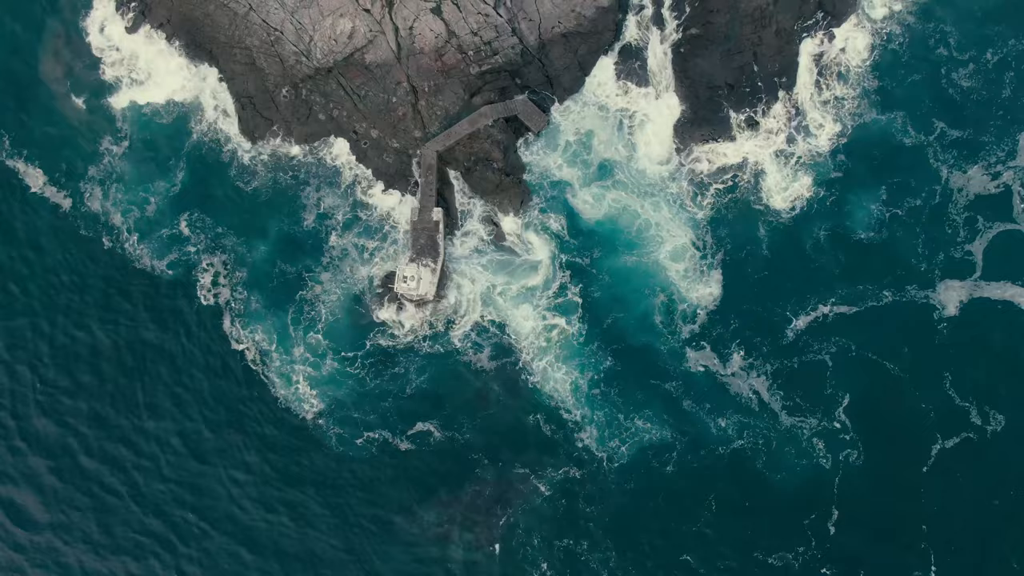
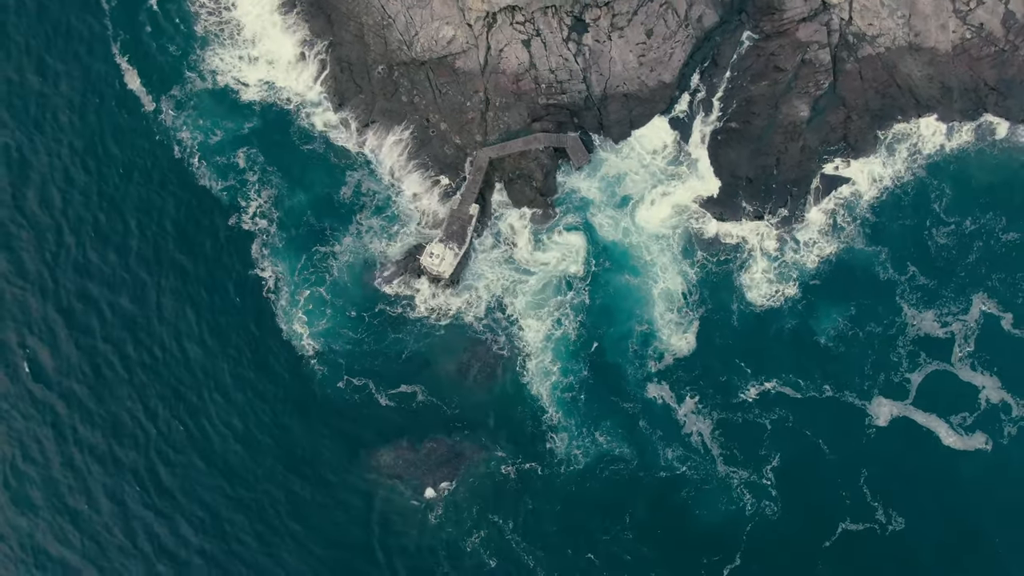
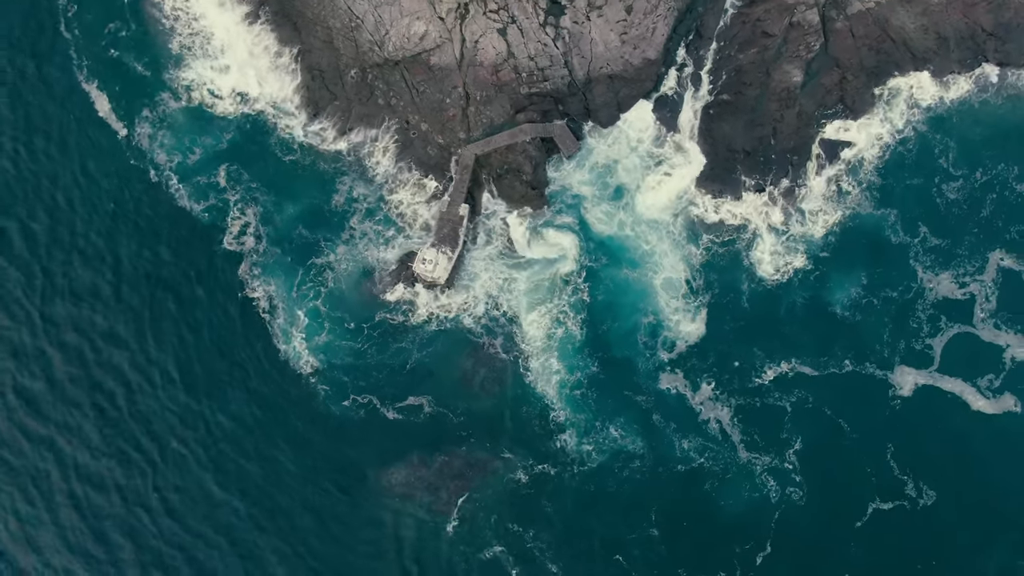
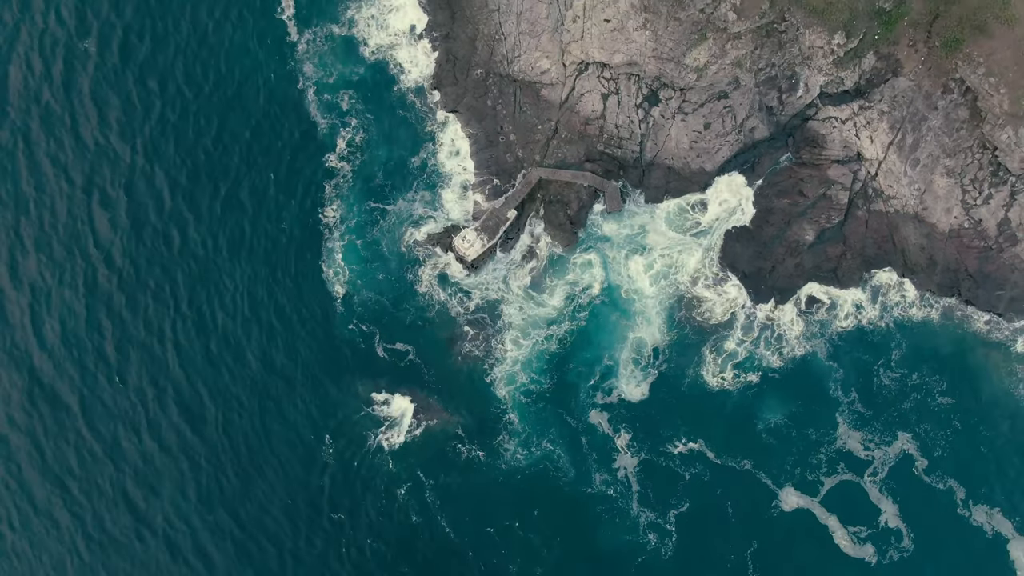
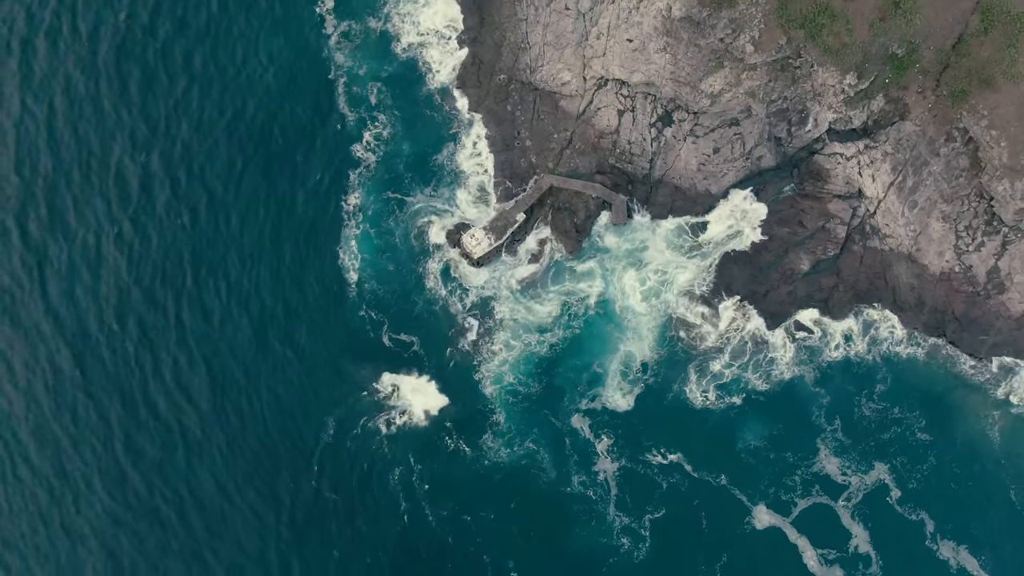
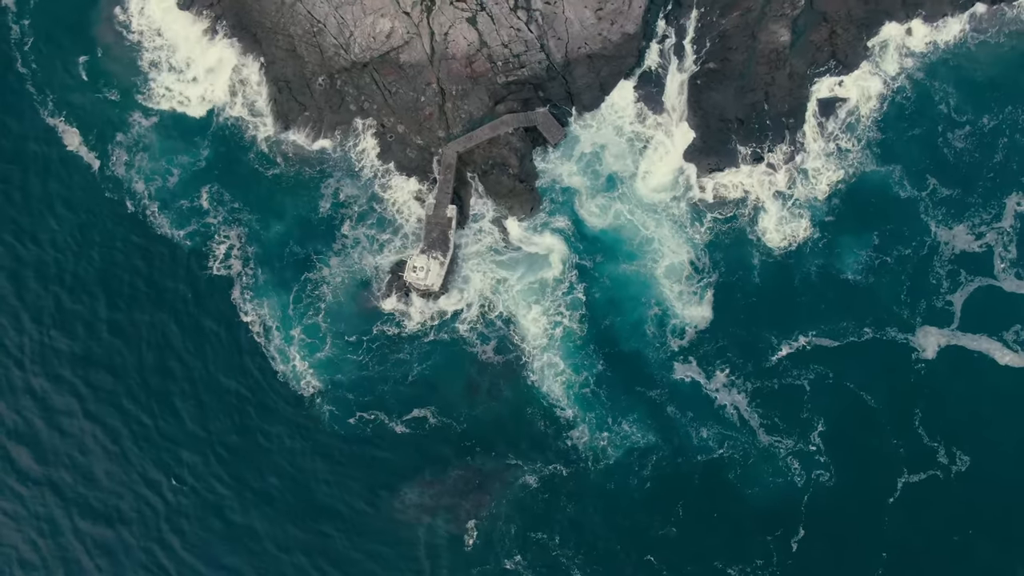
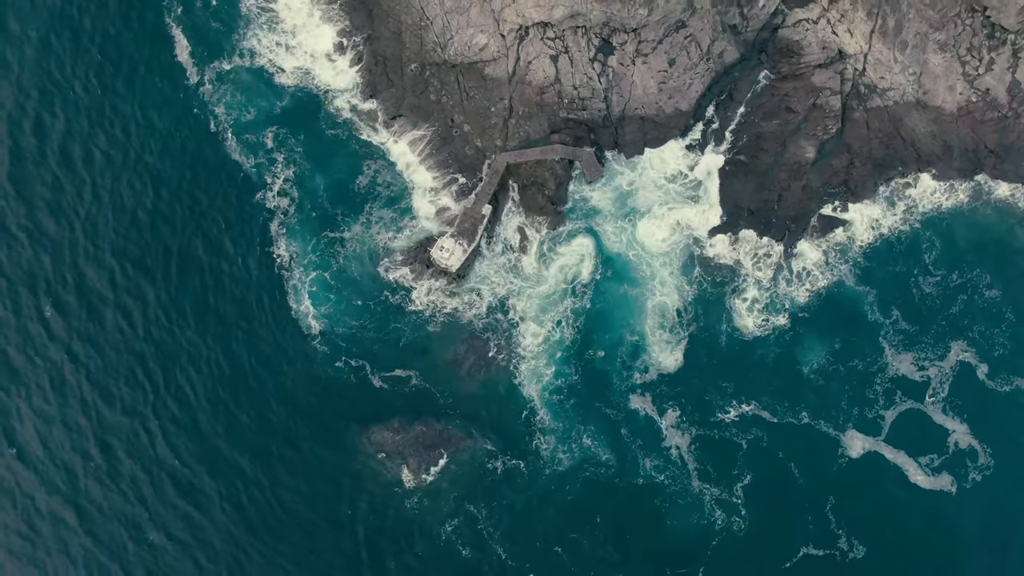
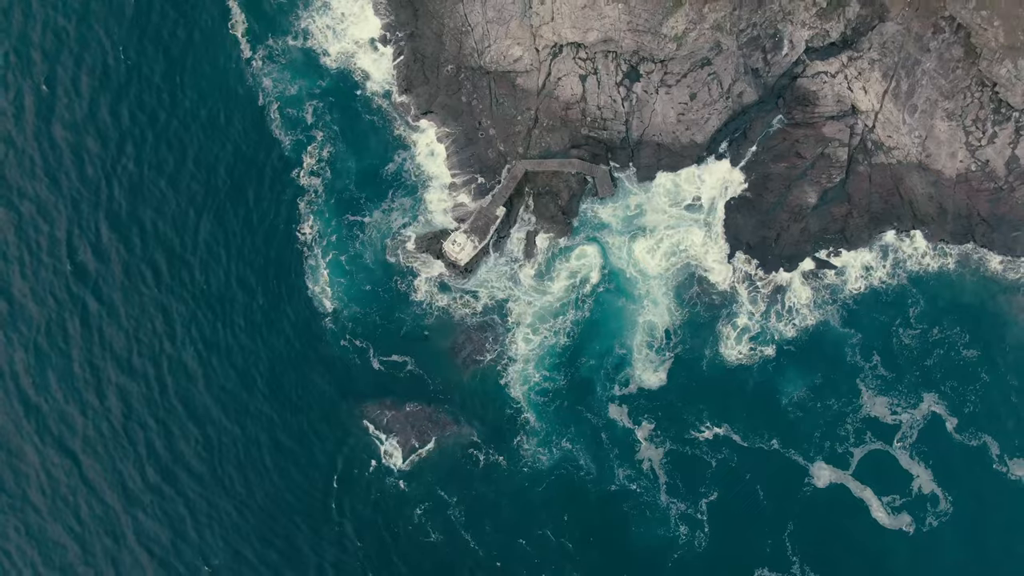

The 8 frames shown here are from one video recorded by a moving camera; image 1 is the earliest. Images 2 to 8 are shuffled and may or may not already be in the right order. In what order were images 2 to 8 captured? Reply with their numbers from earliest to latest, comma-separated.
6, 3, 2, 7, 8, 4, 5
